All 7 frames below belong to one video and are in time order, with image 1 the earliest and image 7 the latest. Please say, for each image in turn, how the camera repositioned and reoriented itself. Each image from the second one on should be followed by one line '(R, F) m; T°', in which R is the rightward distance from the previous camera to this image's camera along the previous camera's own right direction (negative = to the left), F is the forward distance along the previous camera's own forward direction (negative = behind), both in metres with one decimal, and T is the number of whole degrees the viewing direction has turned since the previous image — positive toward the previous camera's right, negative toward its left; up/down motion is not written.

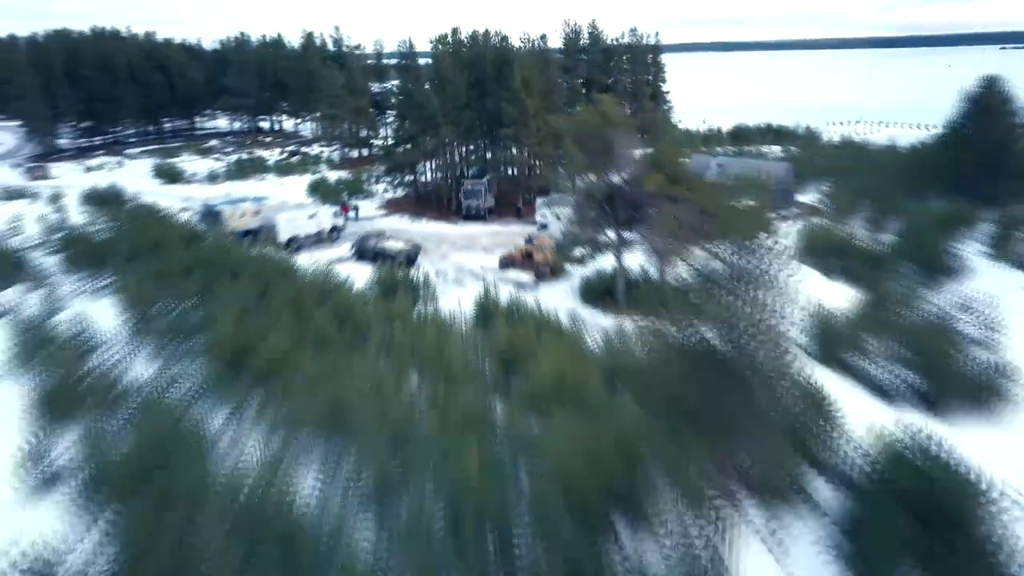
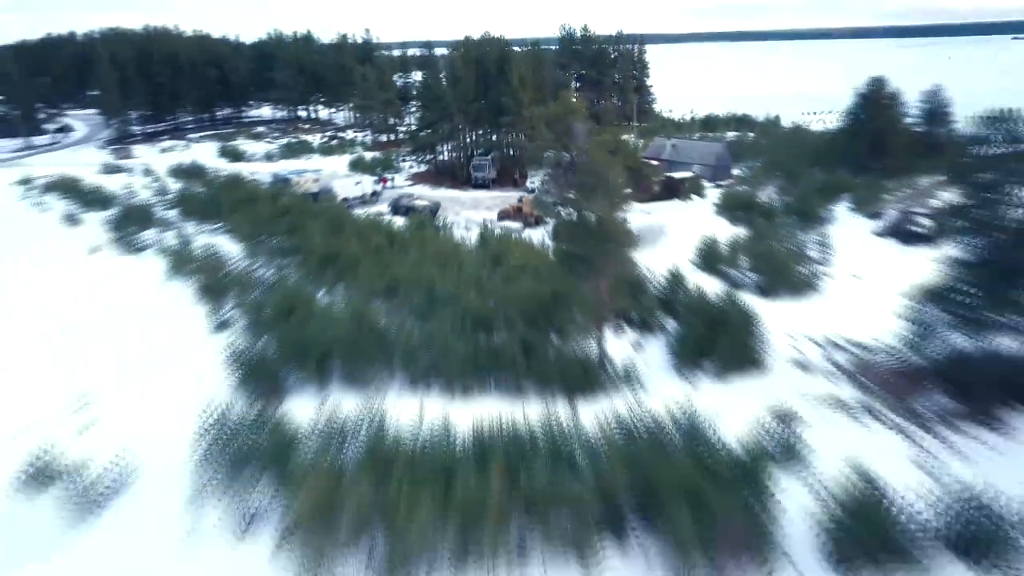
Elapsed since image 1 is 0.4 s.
(+0.2, -2.3) m; -1°
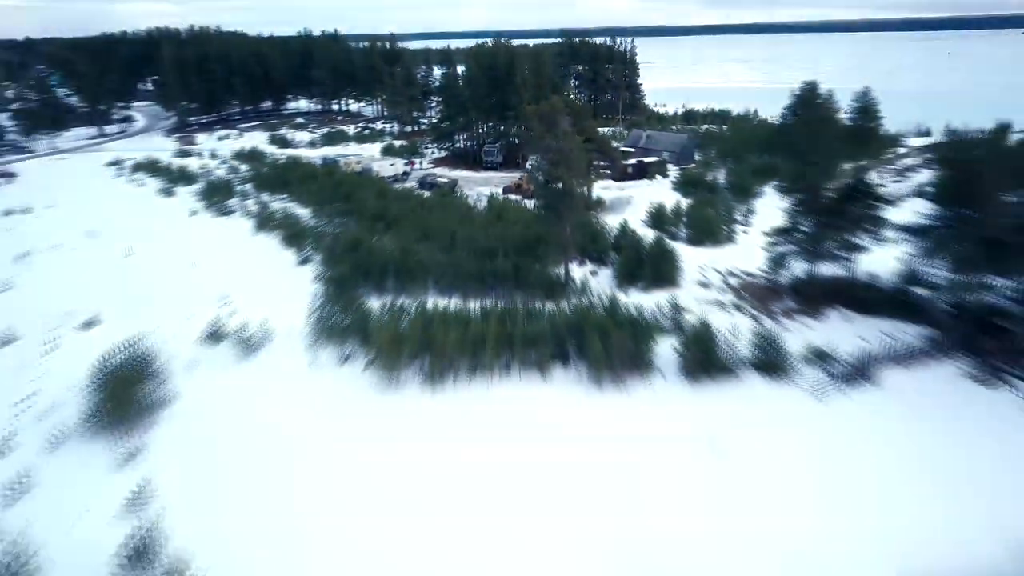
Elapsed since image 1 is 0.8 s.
(+0.2, -2.4) m; -1°
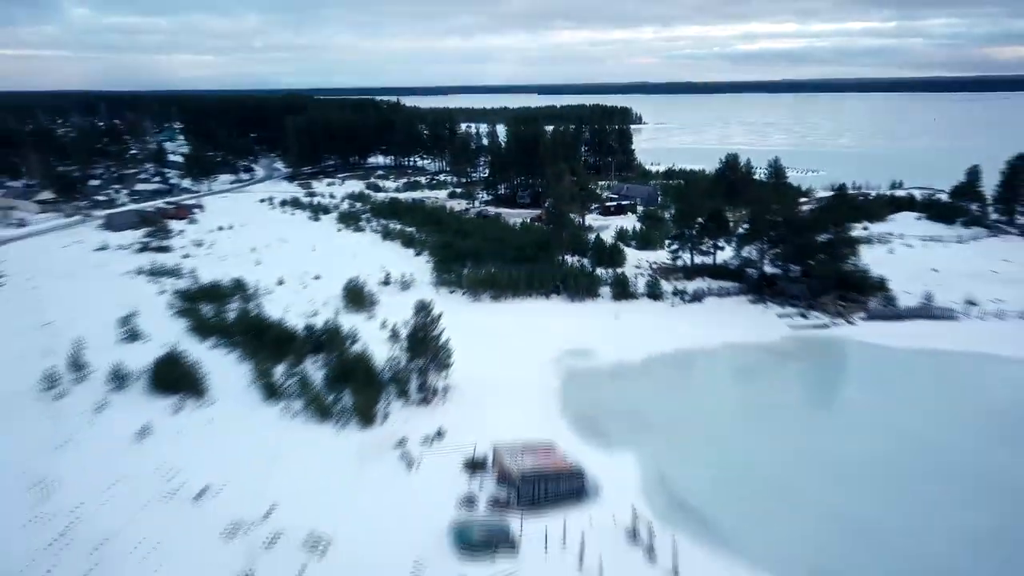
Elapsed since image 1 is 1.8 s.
(+0.1, -6.2) m; -2°
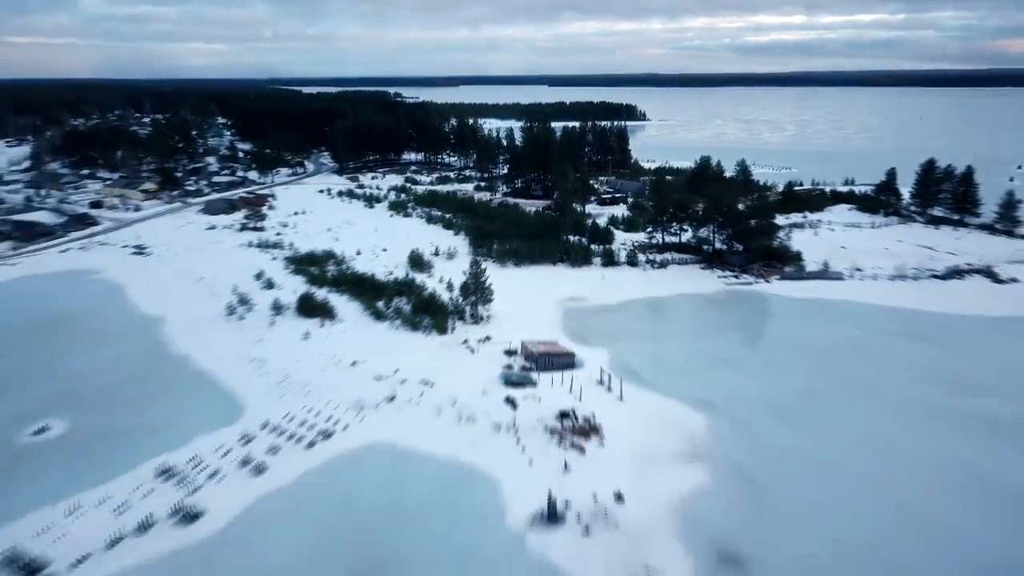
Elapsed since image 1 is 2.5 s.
(-0.2, -4.6) m; -1°
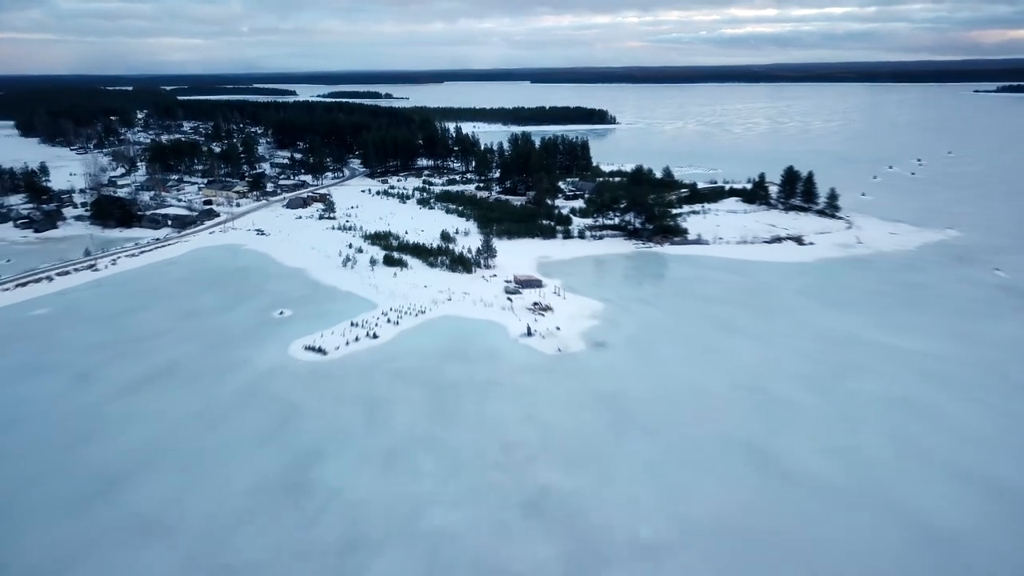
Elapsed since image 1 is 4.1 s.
(-0.3, -9.7) m; +1°
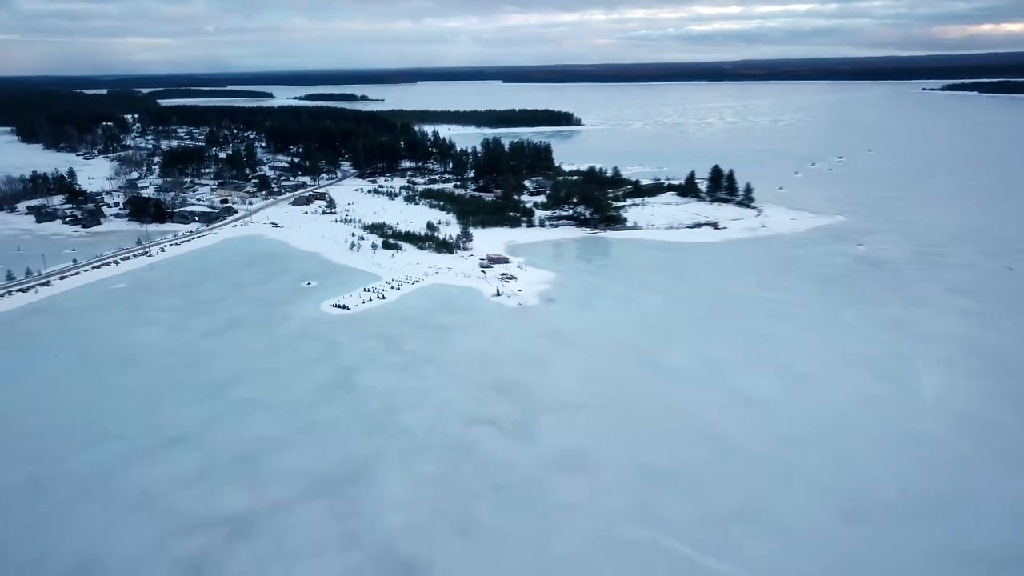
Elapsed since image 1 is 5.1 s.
(0.0, -5.9) m; +2°
